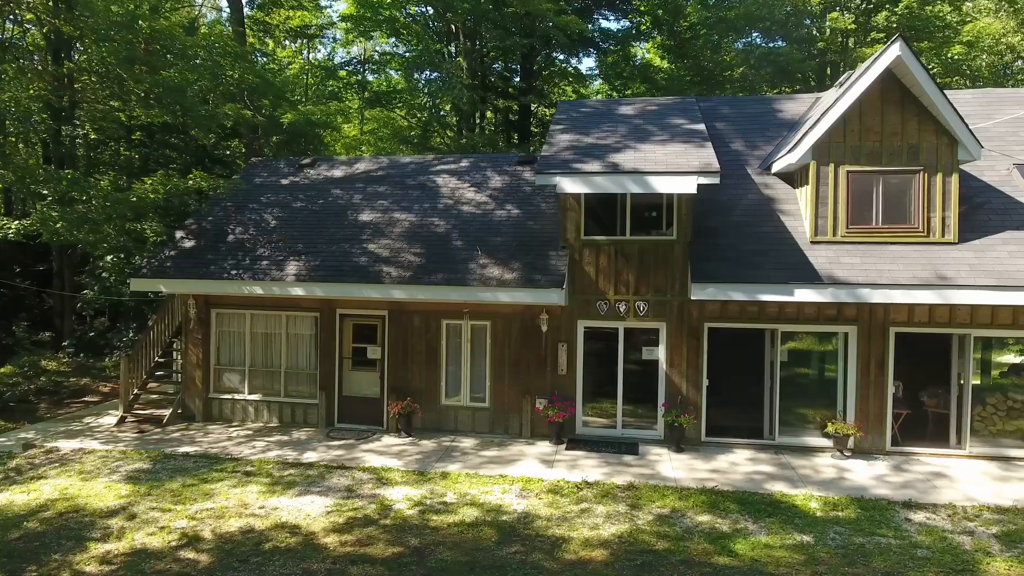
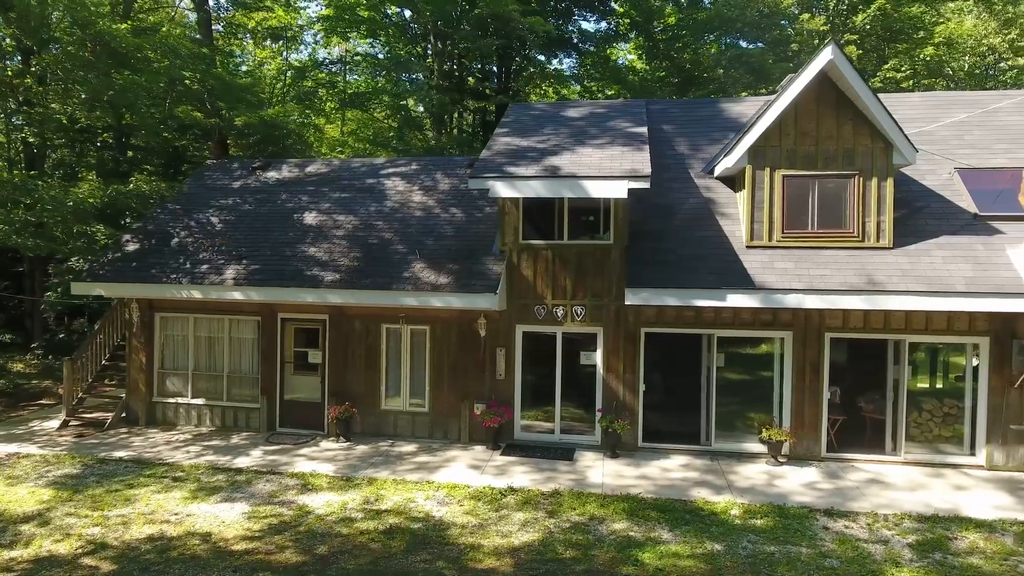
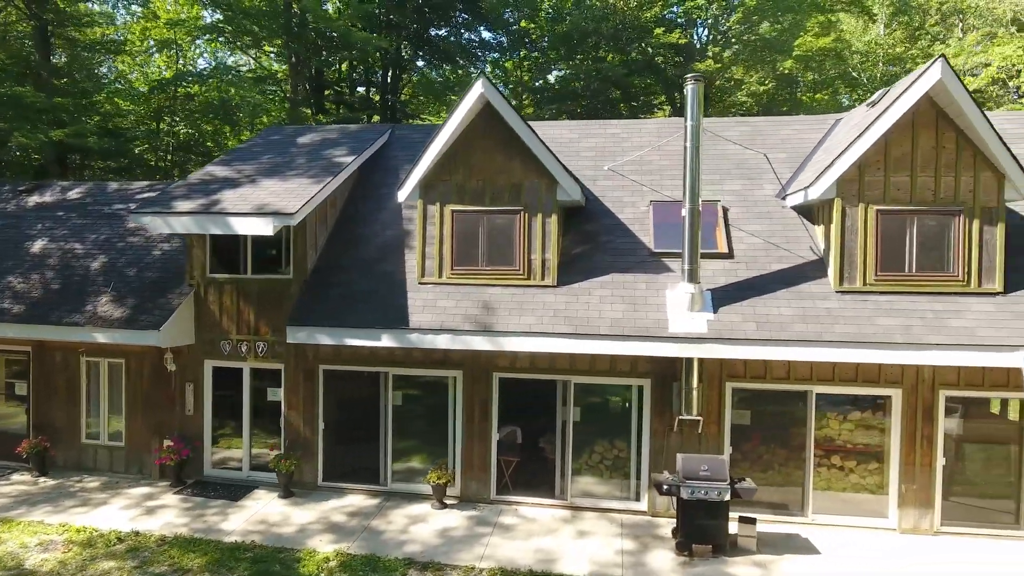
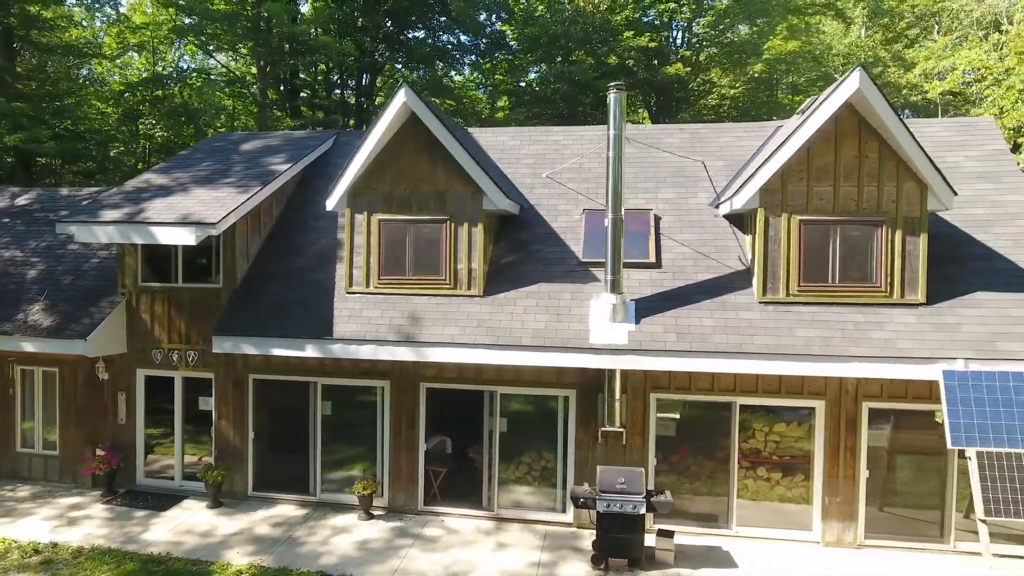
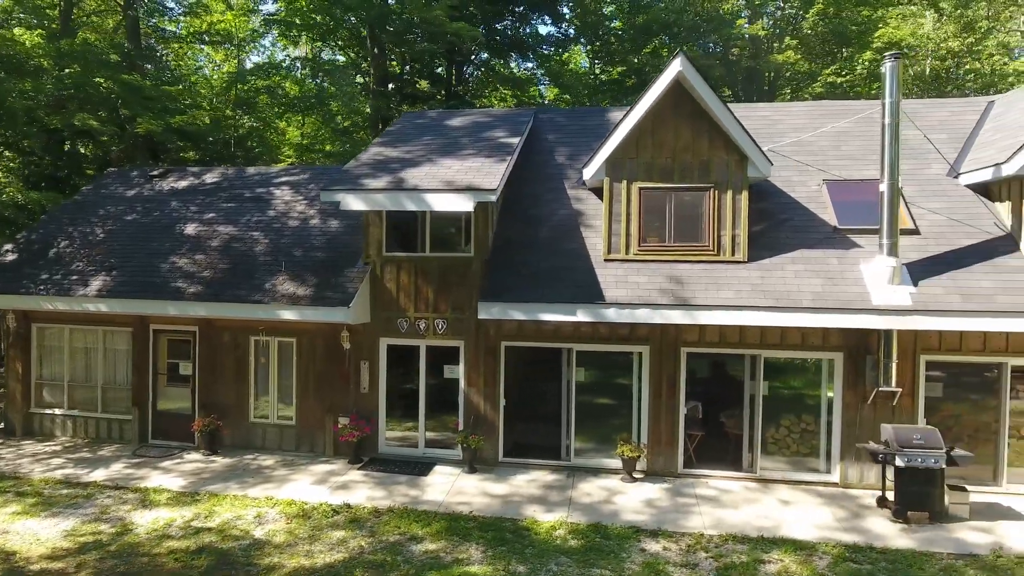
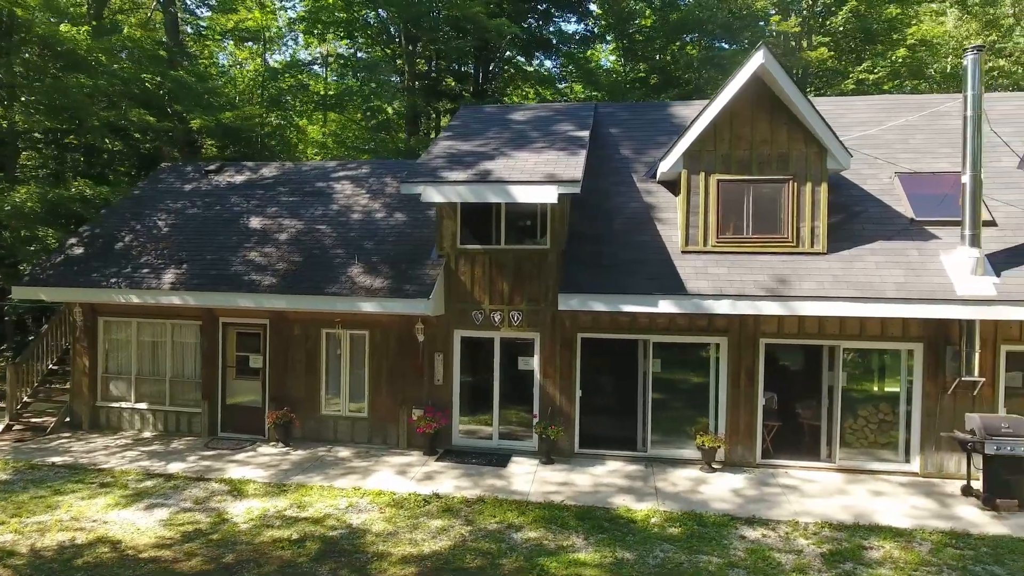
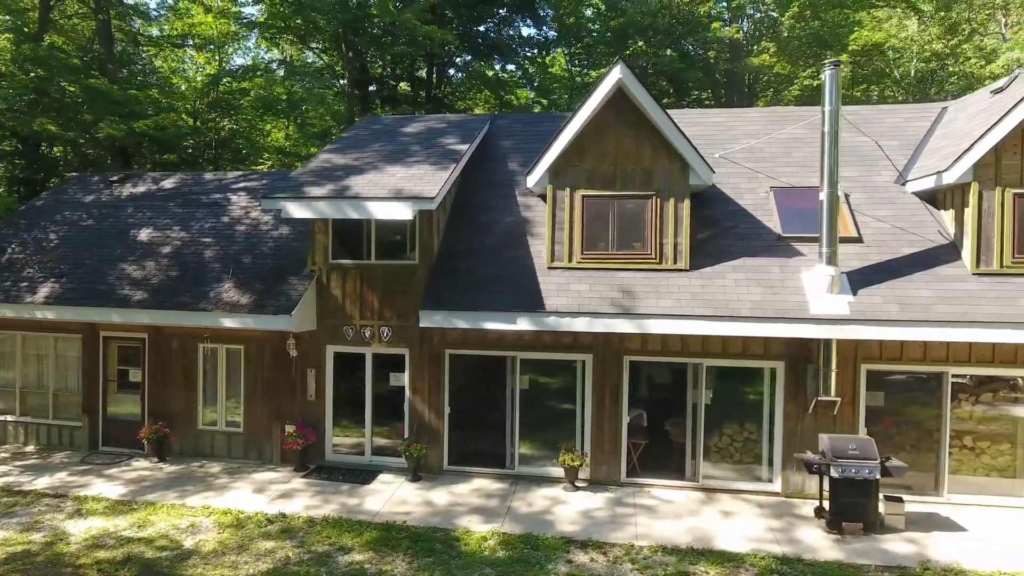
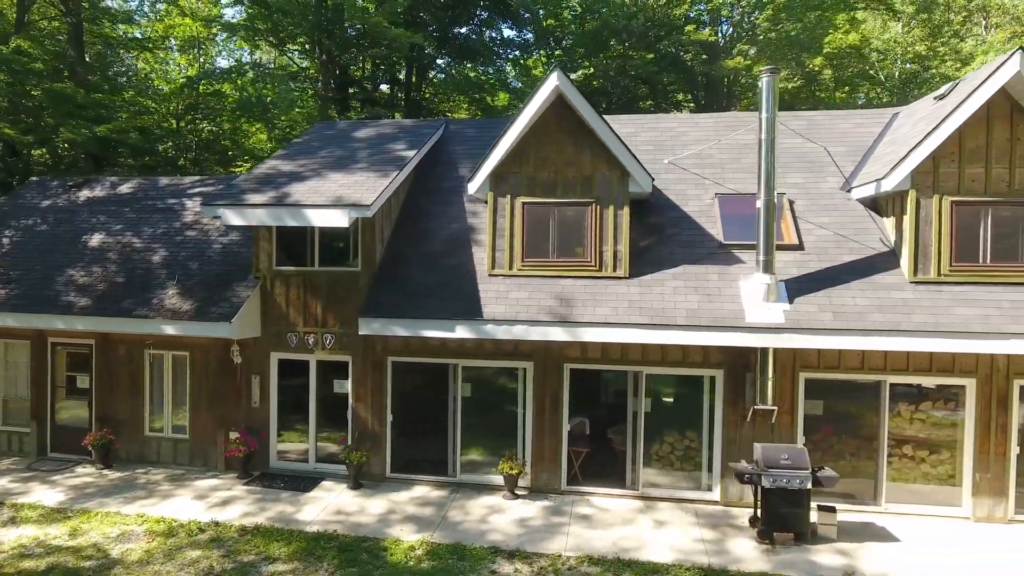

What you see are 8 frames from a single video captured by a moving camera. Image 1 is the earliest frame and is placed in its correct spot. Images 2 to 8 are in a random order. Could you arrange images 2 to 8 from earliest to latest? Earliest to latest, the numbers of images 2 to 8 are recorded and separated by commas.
2, 6, 5, 7, 8, 3, 4
